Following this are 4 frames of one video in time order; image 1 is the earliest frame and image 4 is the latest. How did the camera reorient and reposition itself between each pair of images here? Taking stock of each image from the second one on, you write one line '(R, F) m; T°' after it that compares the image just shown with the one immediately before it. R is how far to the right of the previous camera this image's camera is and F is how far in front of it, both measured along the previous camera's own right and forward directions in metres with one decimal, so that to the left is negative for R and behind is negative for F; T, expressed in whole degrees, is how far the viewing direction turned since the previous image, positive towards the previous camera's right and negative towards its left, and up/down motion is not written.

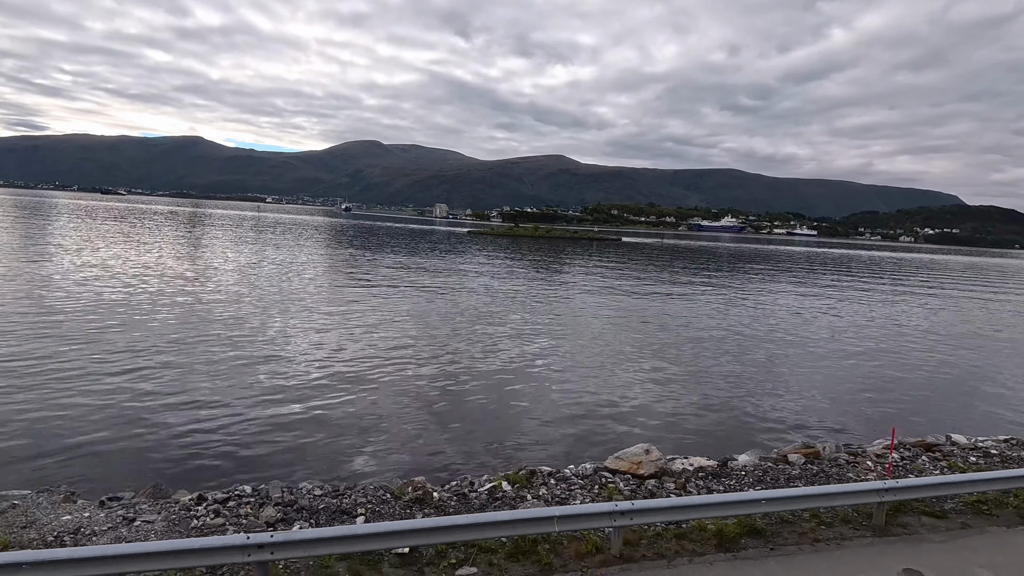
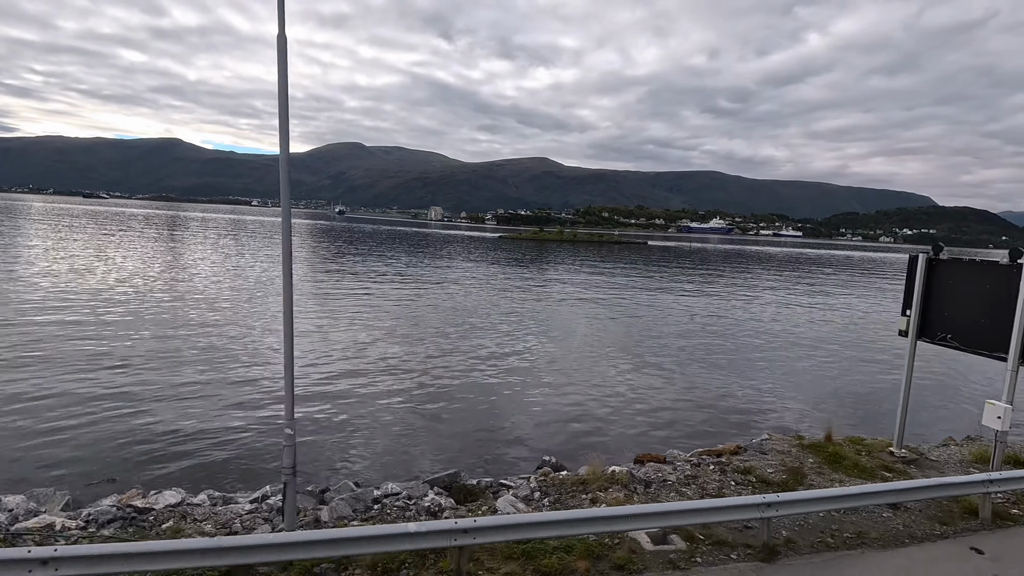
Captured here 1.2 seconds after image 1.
(-5.2, -1.2) m; +2°
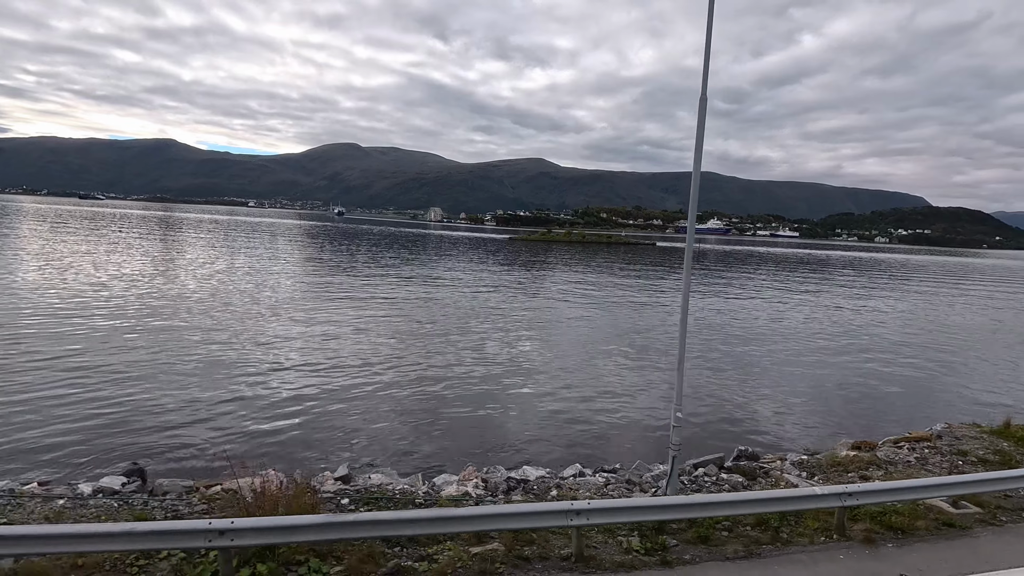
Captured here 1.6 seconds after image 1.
(-1.7, -0.5) m; 0°
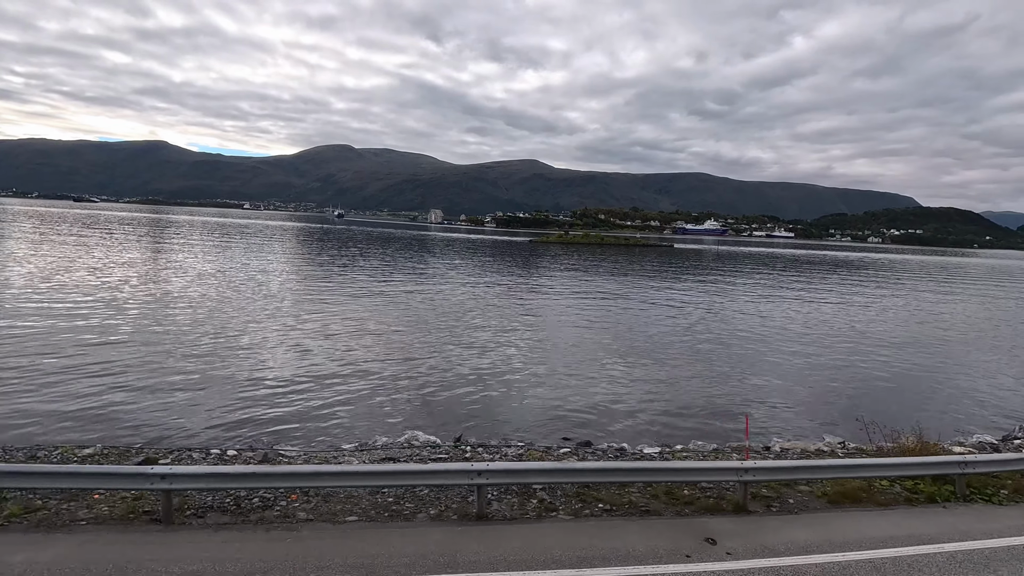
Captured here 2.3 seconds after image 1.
(-3.4, -1.0) m; +1°
